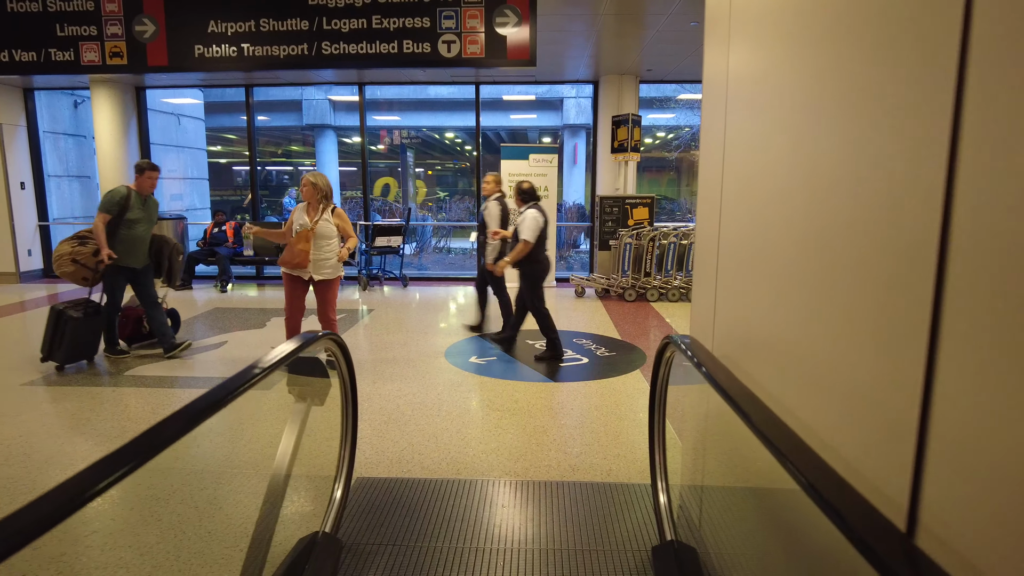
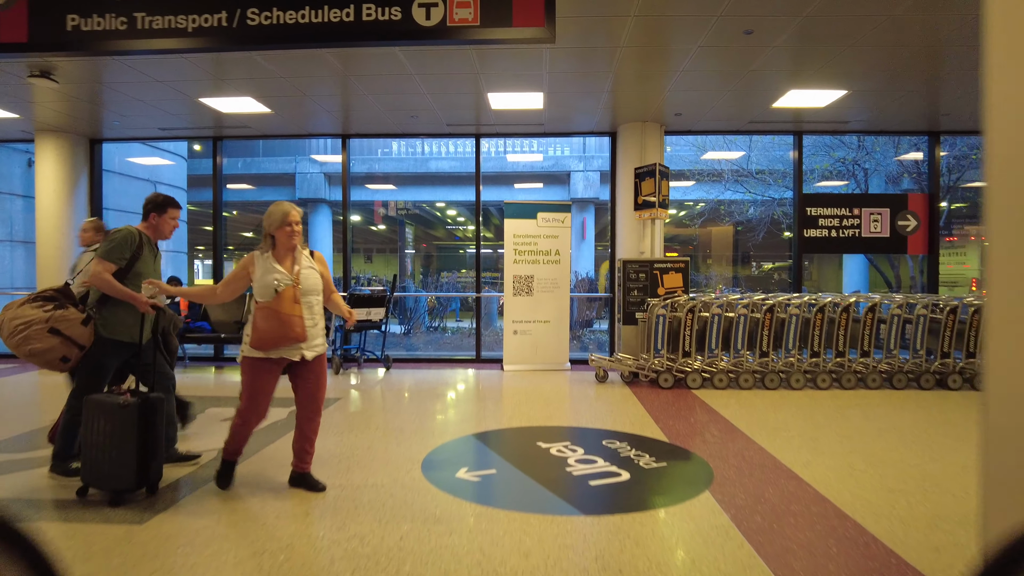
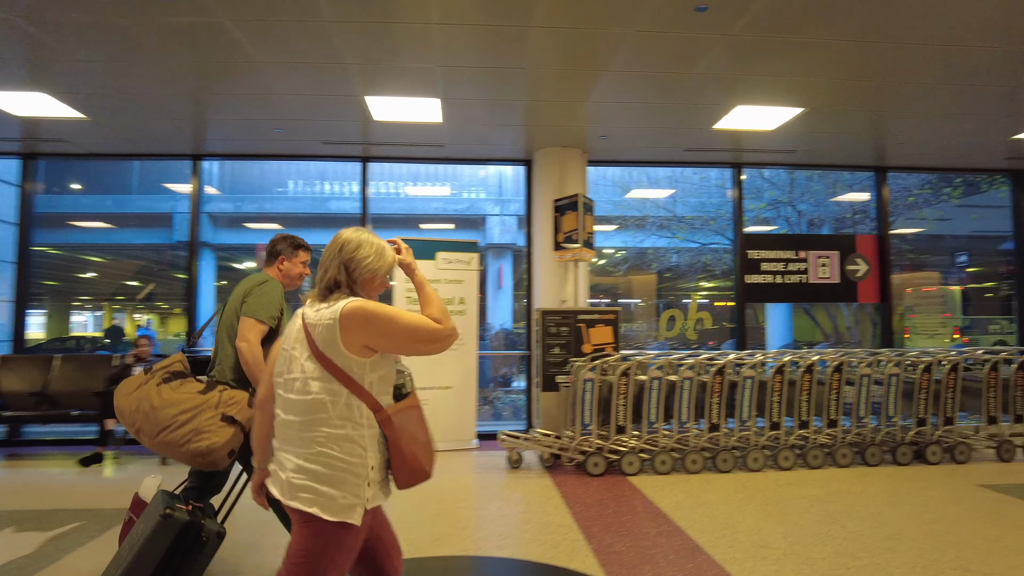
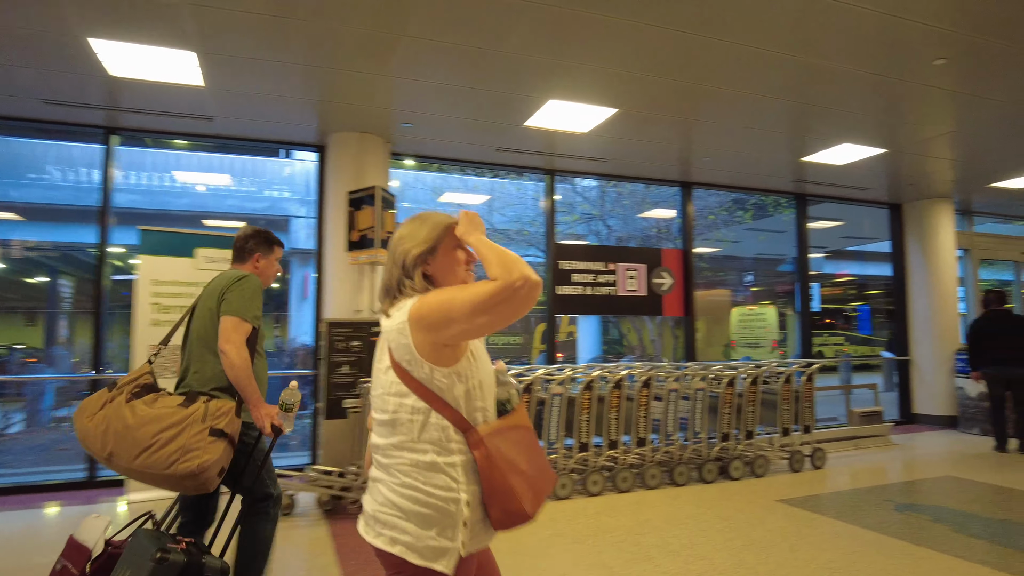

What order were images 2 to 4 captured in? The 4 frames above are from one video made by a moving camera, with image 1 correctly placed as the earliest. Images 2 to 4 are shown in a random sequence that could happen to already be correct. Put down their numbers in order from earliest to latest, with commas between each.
2, 3, 4
